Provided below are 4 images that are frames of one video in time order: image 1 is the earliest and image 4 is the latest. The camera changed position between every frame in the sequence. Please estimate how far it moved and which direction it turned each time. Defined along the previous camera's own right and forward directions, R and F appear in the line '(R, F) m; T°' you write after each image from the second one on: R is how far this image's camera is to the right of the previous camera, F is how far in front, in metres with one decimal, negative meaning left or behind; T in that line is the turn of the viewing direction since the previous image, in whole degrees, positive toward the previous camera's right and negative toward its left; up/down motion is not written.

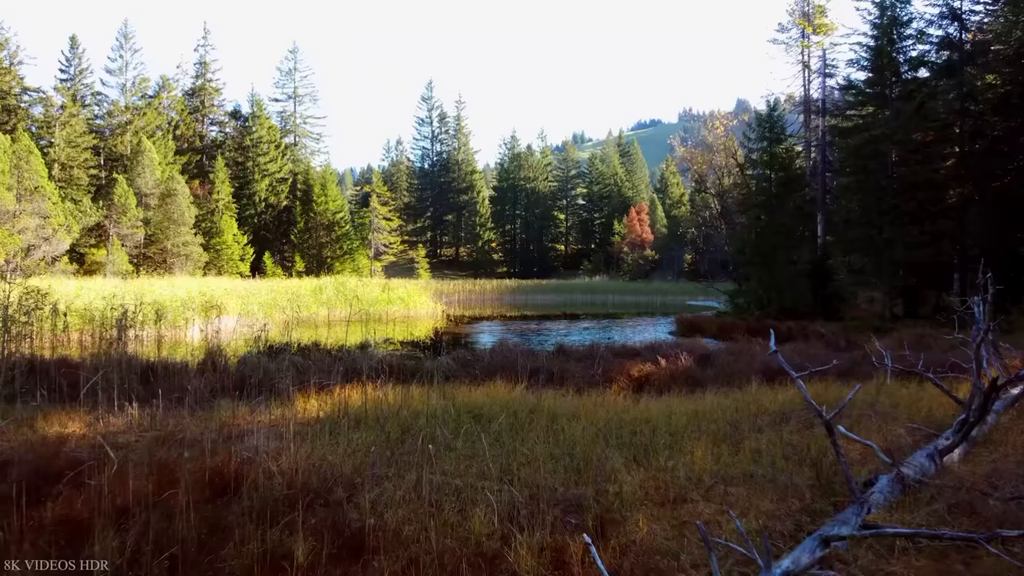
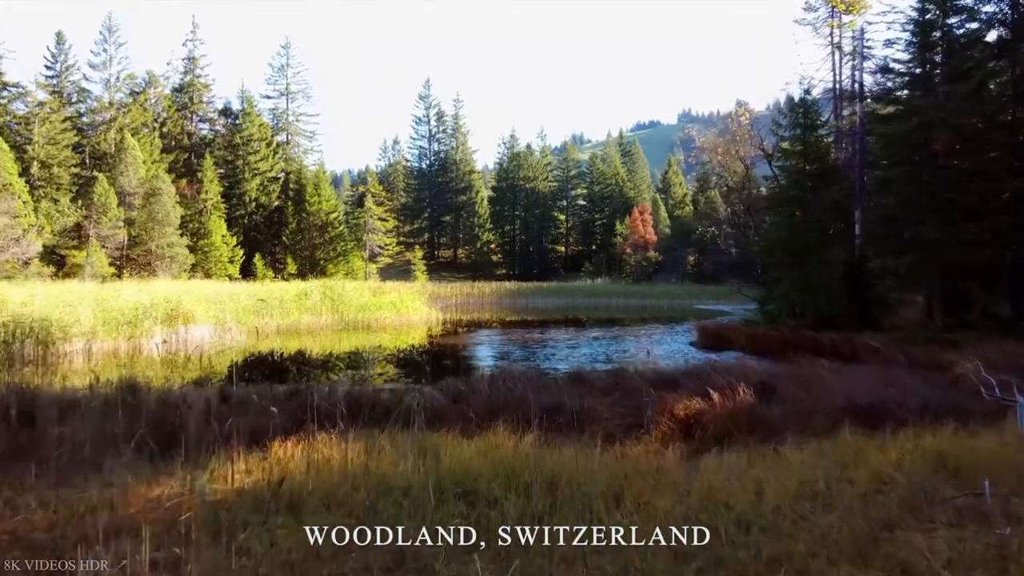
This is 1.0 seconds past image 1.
(-0.1, +2.0) m; 0°
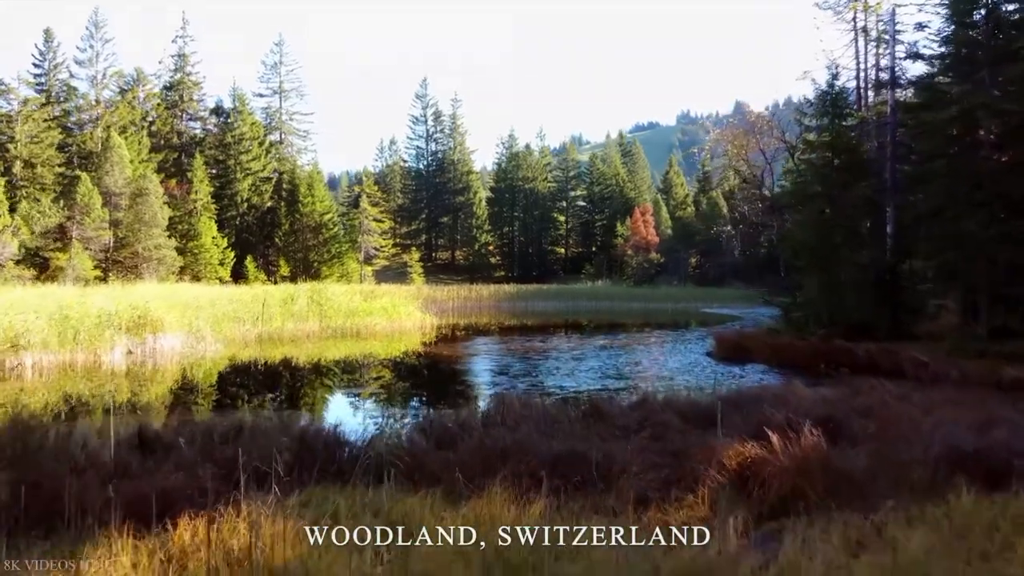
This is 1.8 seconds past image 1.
(0.0, +1.4) m; 0°
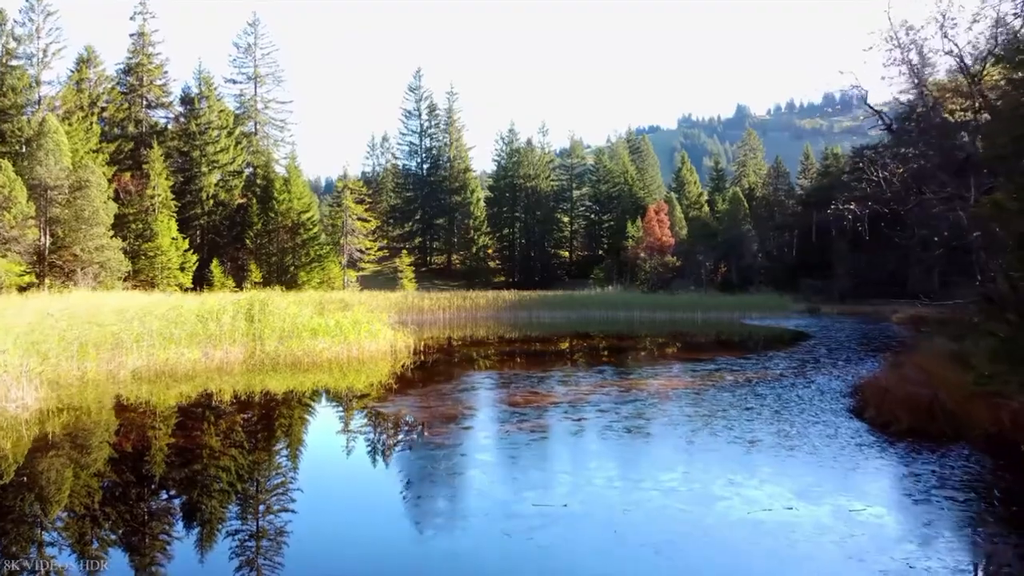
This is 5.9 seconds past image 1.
(-0.1, +6.2) m; 0°
